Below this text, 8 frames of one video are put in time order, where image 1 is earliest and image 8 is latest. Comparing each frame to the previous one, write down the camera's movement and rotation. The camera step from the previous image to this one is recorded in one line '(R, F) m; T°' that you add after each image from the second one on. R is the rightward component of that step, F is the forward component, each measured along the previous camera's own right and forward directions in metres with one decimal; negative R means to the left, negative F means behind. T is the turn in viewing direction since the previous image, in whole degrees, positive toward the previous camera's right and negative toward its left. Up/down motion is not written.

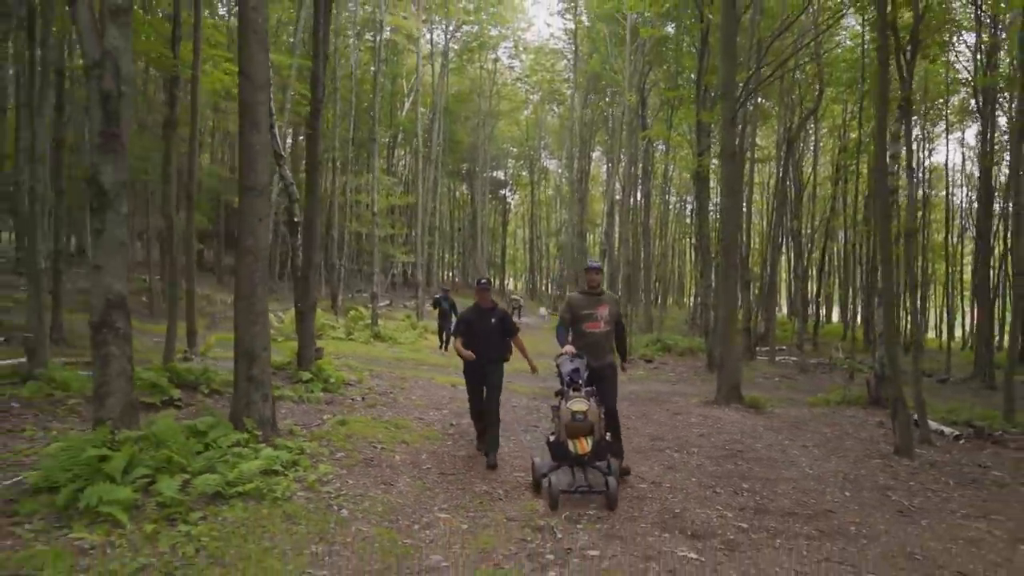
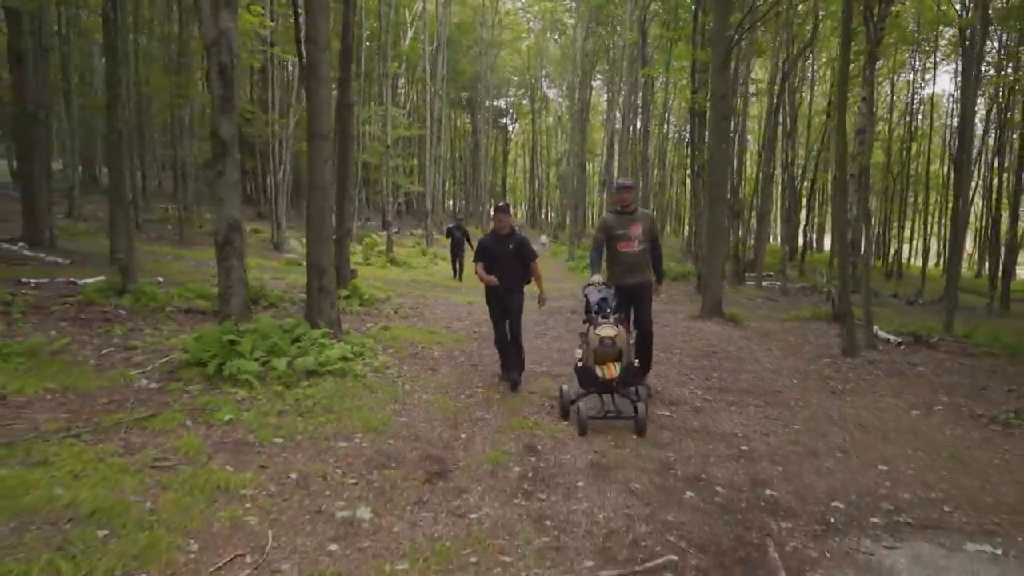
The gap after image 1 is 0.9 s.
(-0.2, -1.7) m; 0°
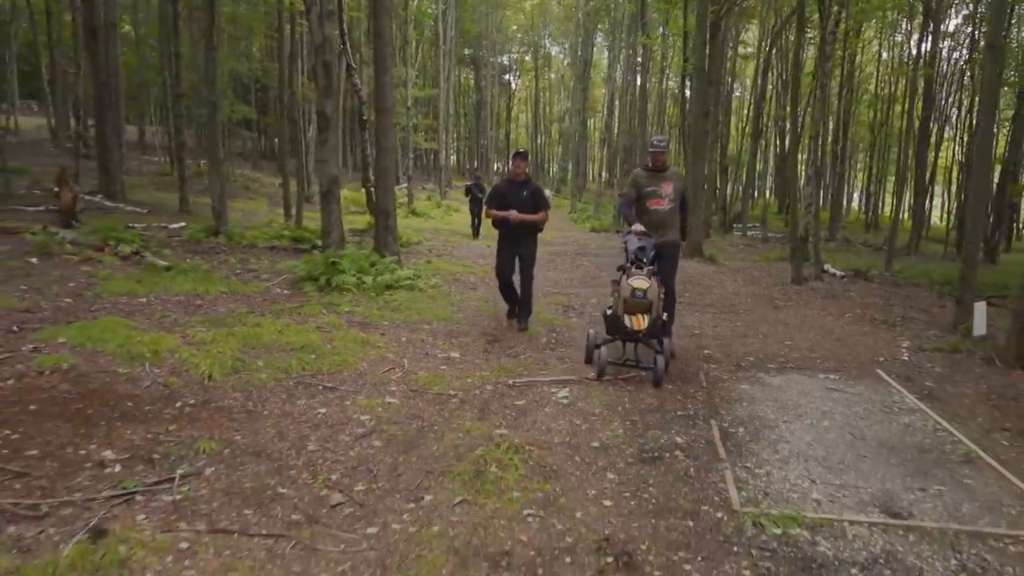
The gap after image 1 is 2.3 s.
(-0.3, -2.7) m; 0°
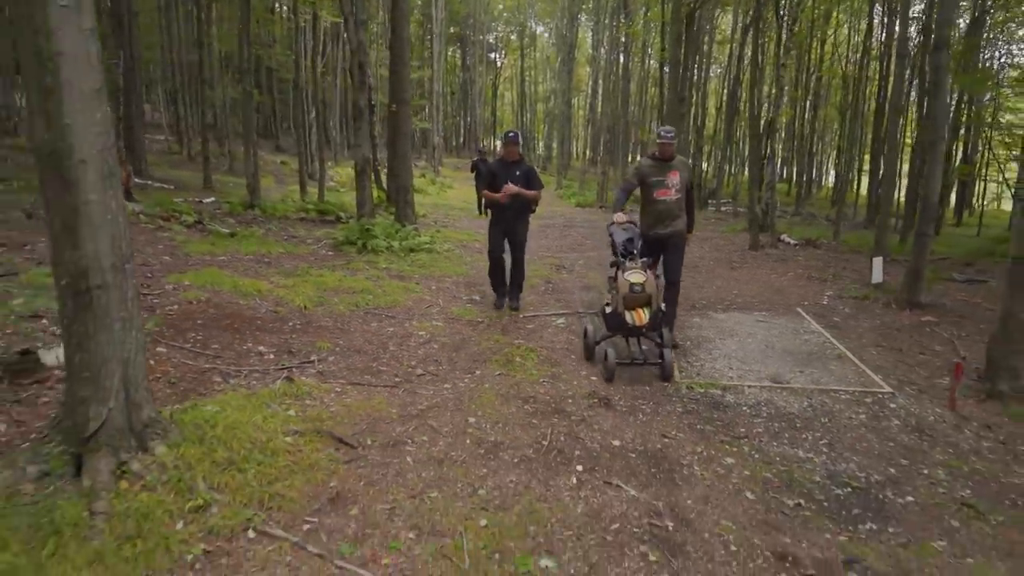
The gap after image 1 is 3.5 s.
(-0.3, -2.1) m; +1°
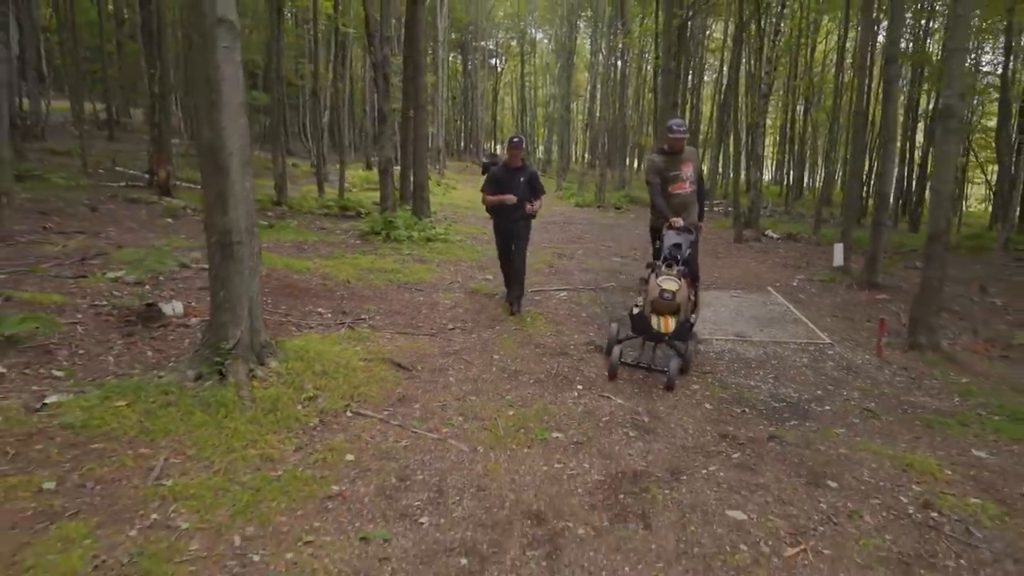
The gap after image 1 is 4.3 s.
(-0.1, -1.4) m; 0°
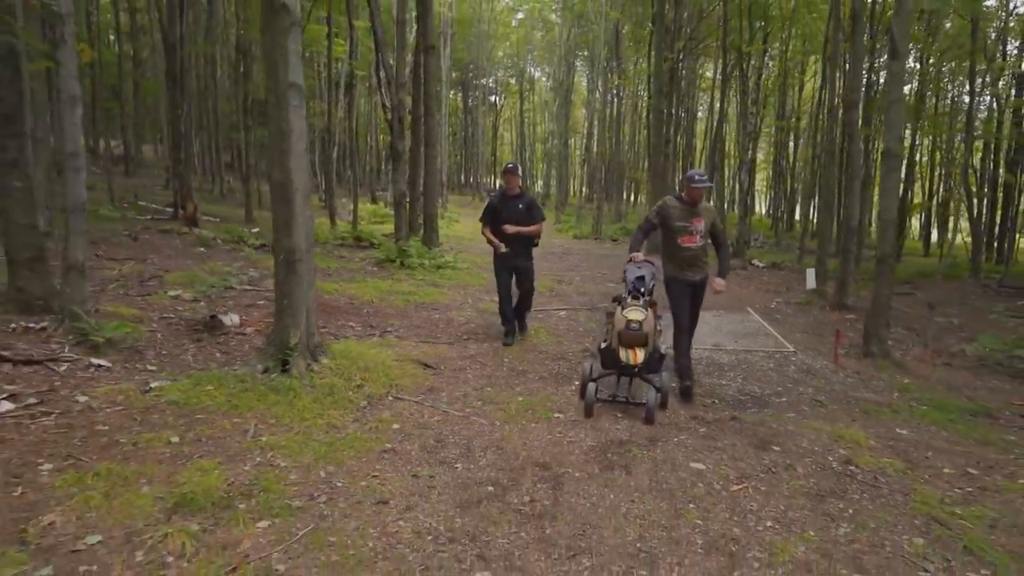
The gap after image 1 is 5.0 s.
(-0.1, -1.1) m; 0°
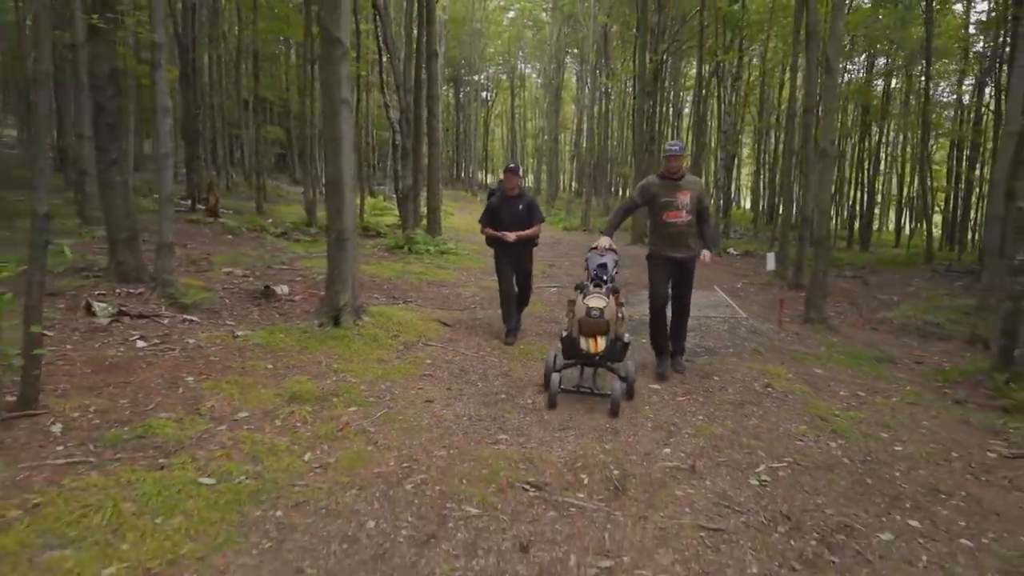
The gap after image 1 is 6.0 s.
(-0.1, -1.6) m; +1°
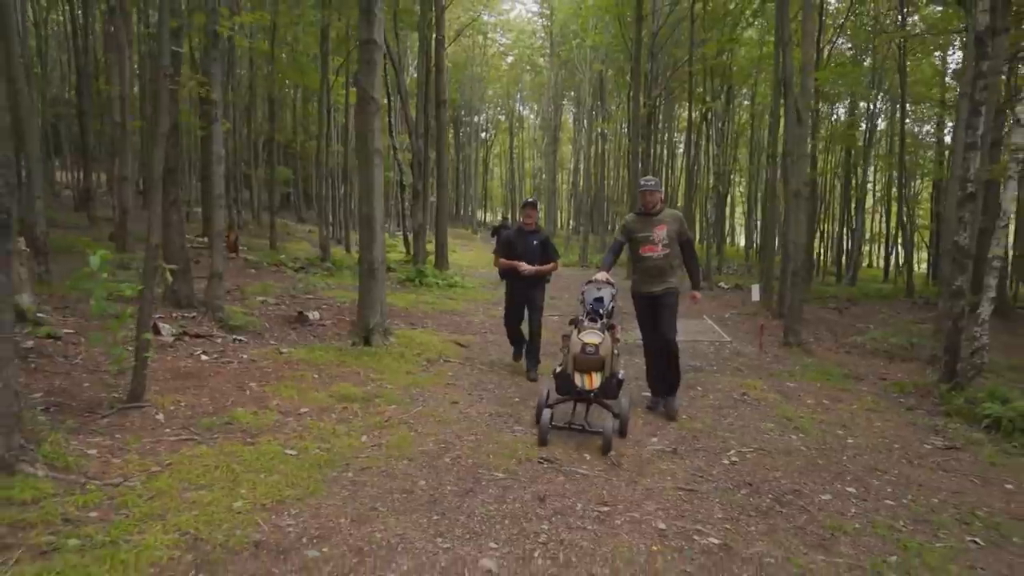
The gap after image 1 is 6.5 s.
(-0.1, -1.1) m; 0°
